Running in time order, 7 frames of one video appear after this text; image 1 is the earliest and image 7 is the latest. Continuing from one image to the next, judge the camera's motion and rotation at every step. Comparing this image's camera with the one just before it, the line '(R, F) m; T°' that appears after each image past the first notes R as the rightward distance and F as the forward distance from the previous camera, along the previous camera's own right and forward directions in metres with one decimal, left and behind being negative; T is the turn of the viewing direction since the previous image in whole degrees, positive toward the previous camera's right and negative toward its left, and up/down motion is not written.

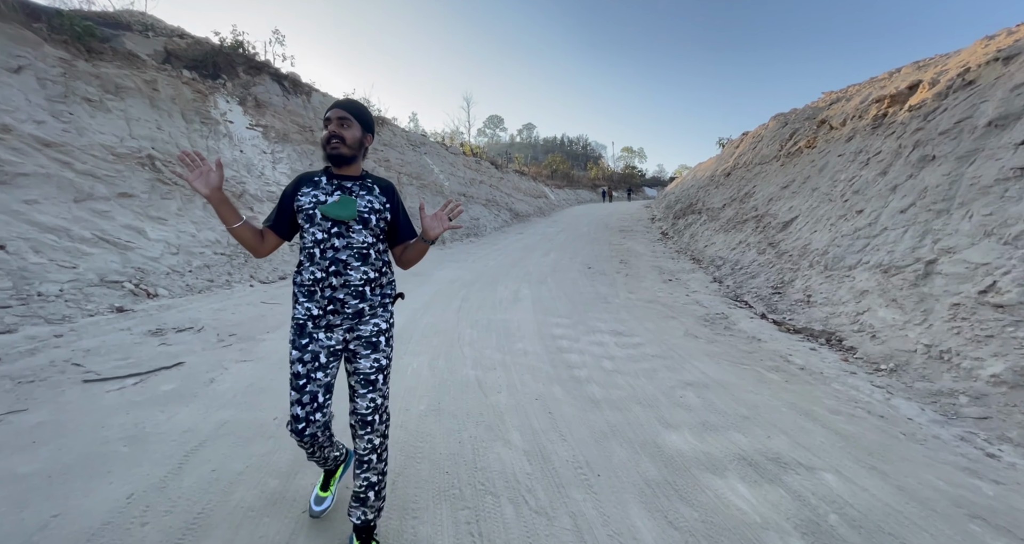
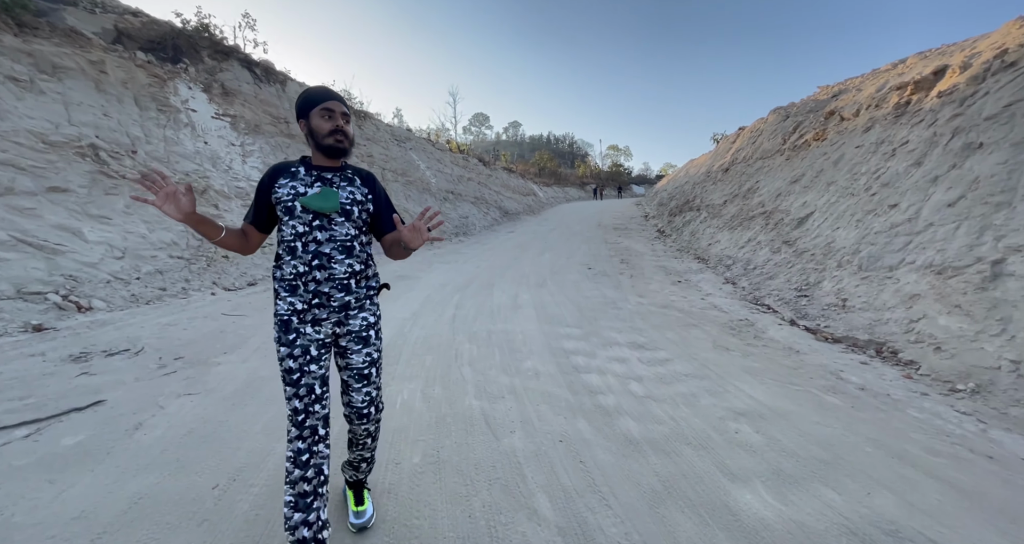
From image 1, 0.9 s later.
(-0.2, +0.6) m; +2°
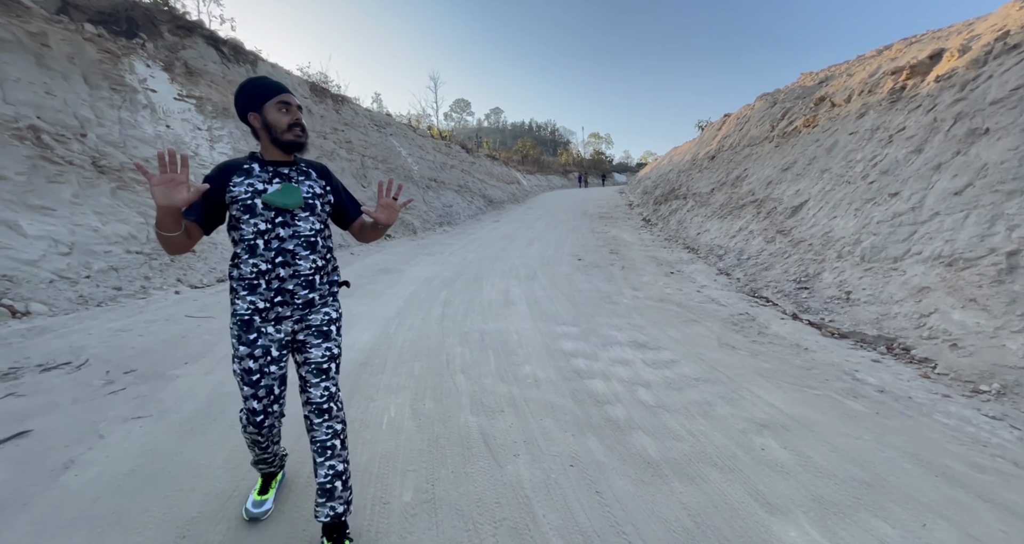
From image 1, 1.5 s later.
(-0.1, +0.3) m; +2°
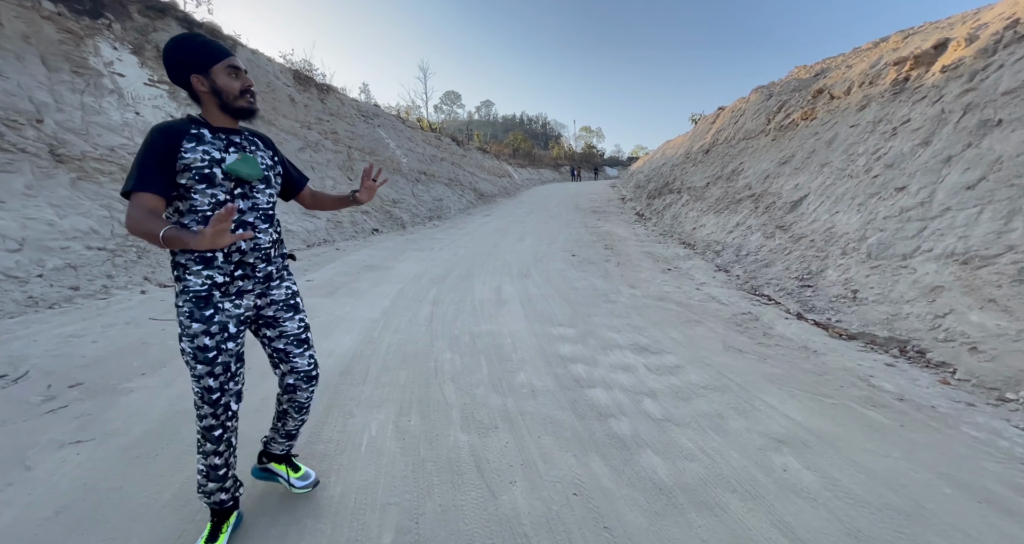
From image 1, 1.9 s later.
(0.0, +0.3) m; +1°
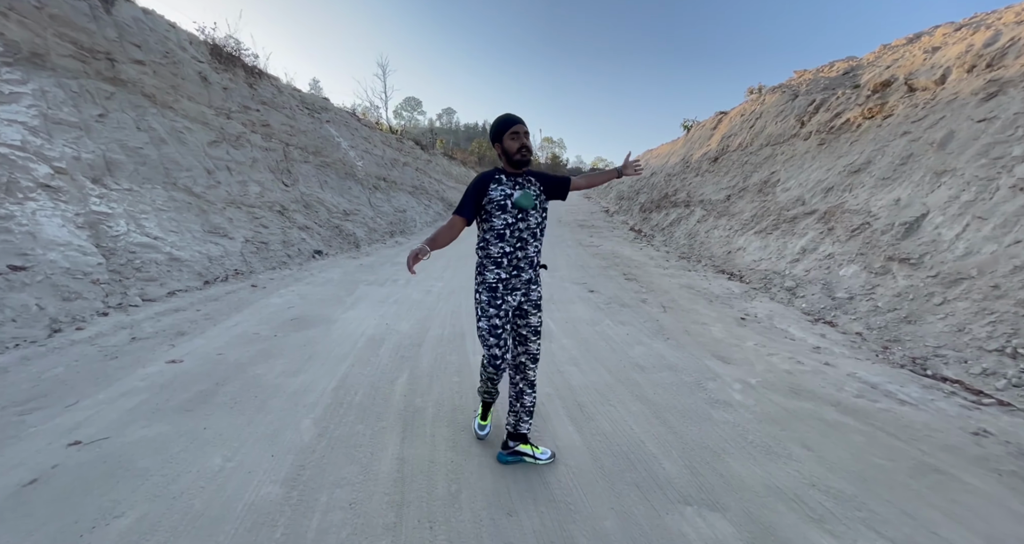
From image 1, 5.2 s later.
(-0.5, +2.3) m; +5°
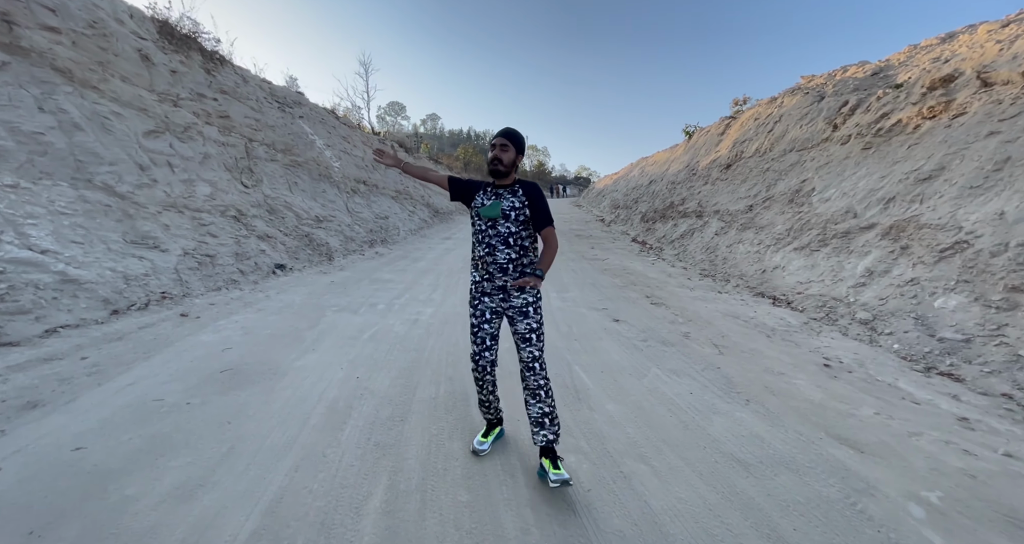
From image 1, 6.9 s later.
(-0.3, +1.2) m; +2°
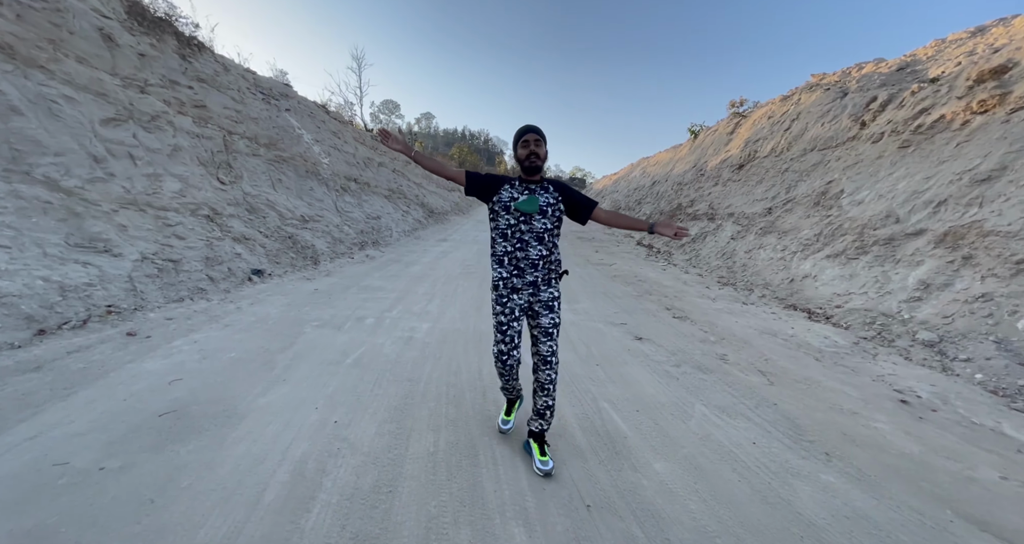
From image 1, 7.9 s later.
(-0.2, +0.7) m; +1°
